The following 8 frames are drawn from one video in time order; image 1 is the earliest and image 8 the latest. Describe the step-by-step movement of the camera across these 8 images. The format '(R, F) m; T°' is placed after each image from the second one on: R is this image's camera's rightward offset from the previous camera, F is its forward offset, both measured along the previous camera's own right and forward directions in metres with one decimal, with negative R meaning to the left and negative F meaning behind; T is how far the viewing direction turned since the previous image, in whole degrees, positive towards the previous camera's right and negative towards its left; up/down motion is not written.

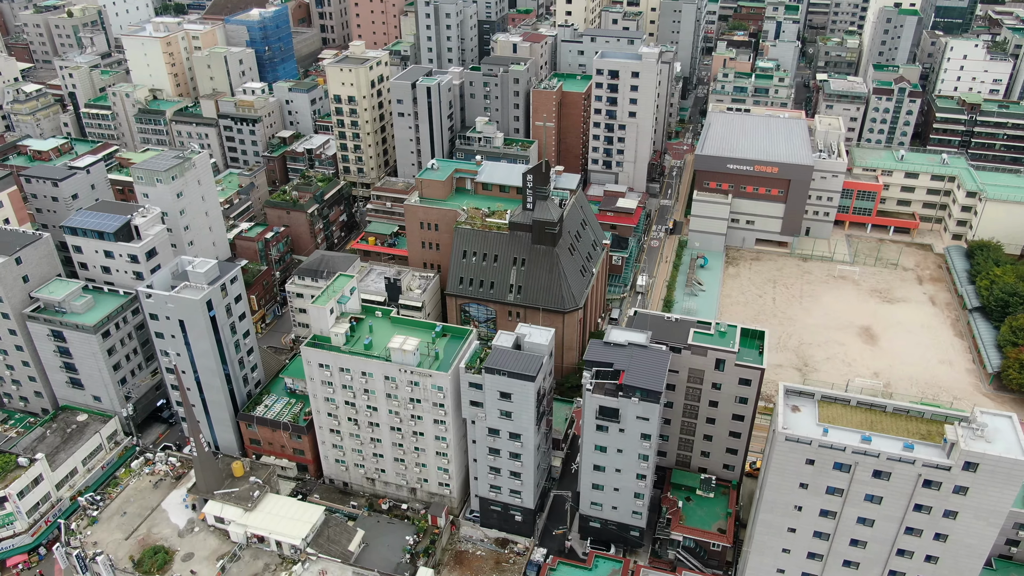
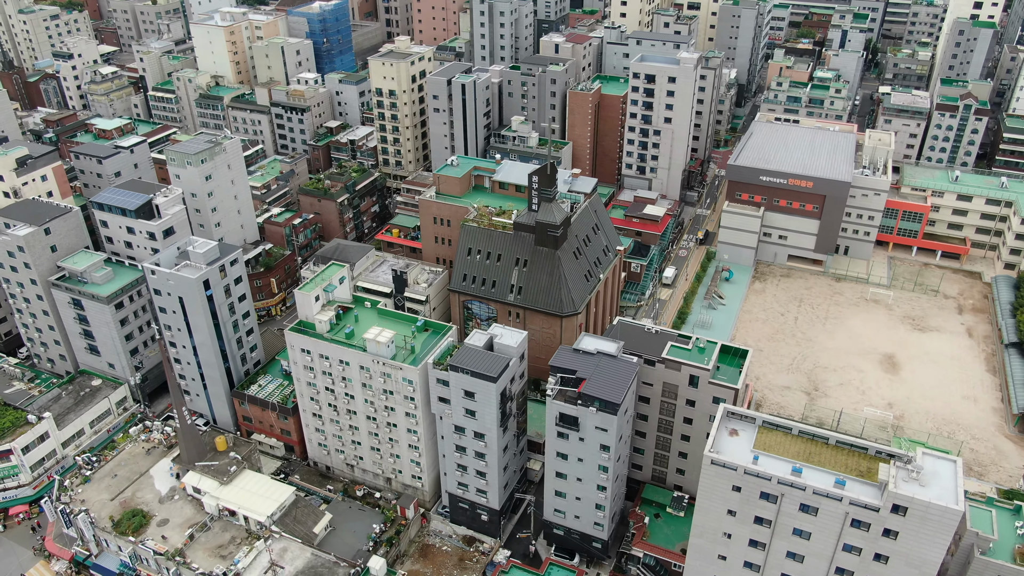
(+7.3, +0.4) m; -6°
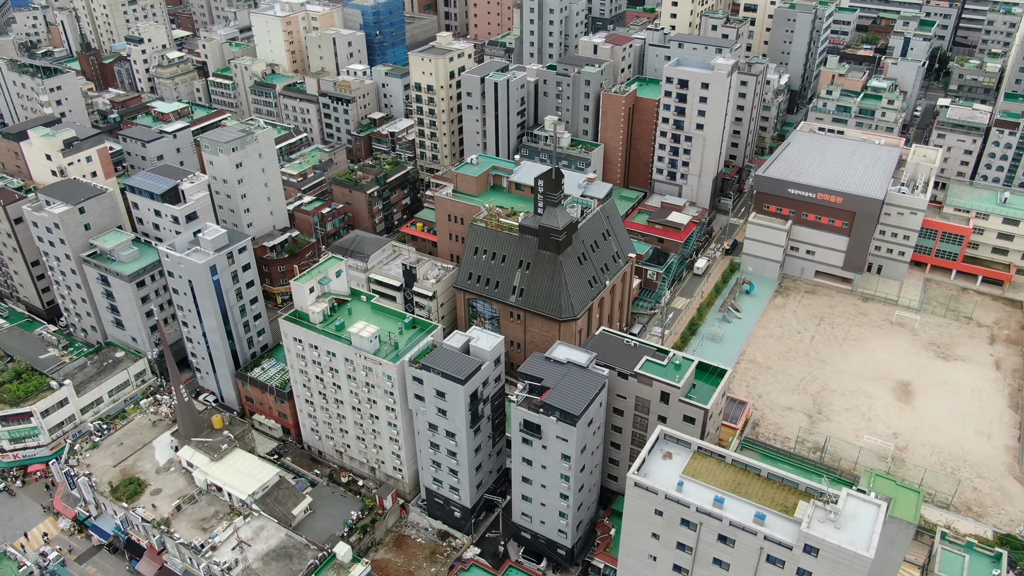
(+6.6, -0.3) m; -6°
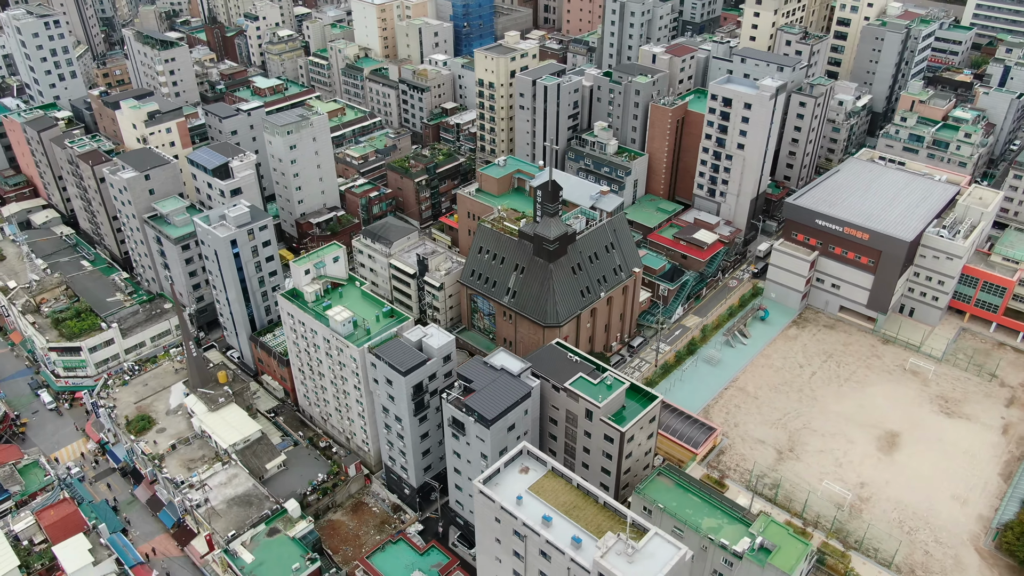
(+12.9, -2.6) m; -10°
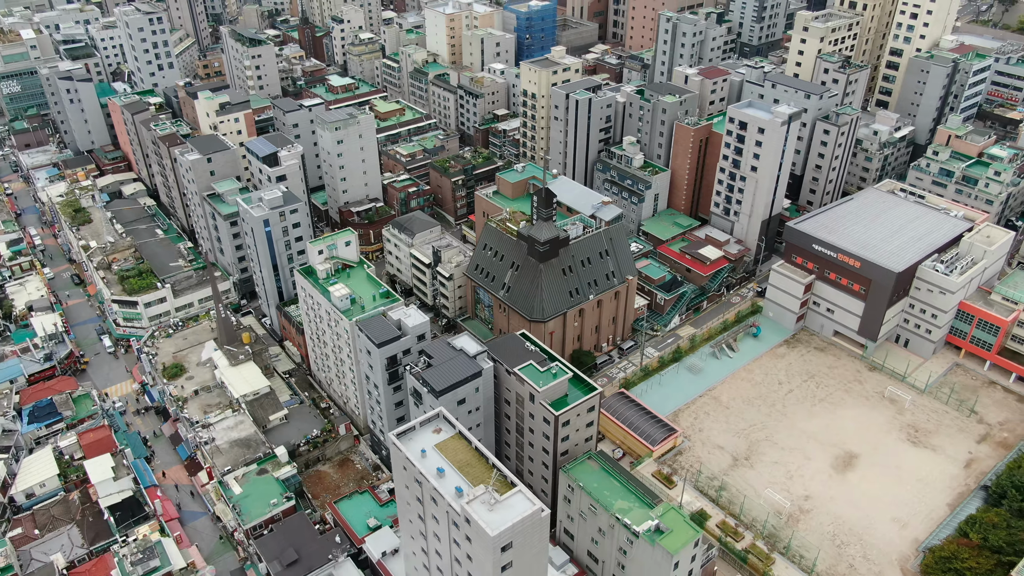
(+10.7, -6.1) m; -7°
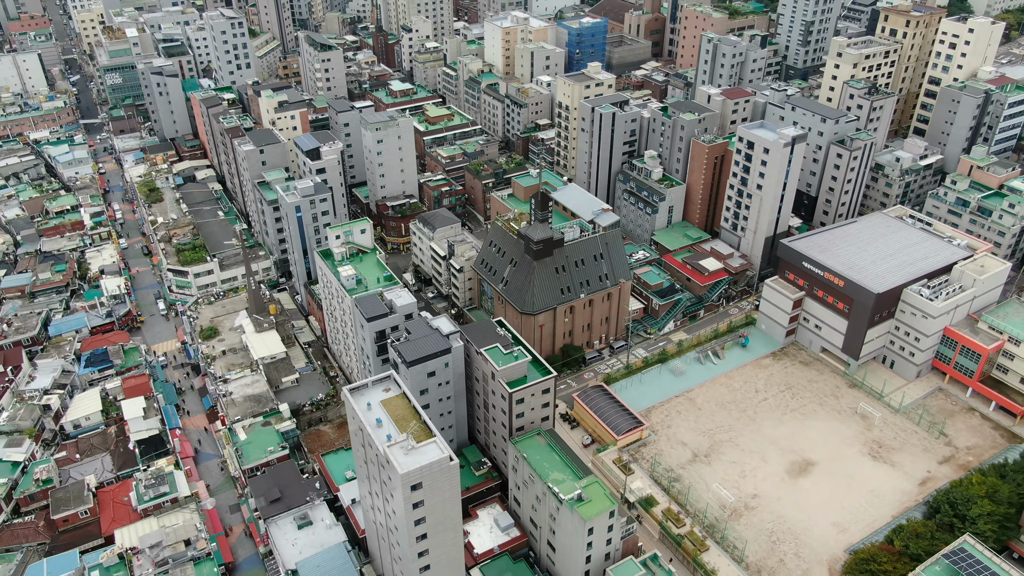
(+10.3, -6.5) m; -7°
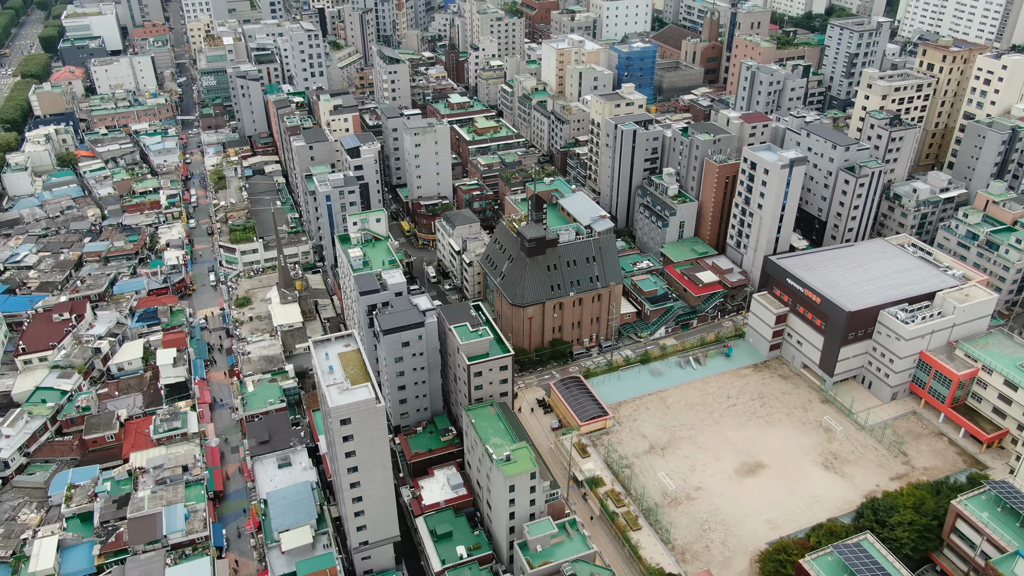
(+12.5, -6.6) m; -7°
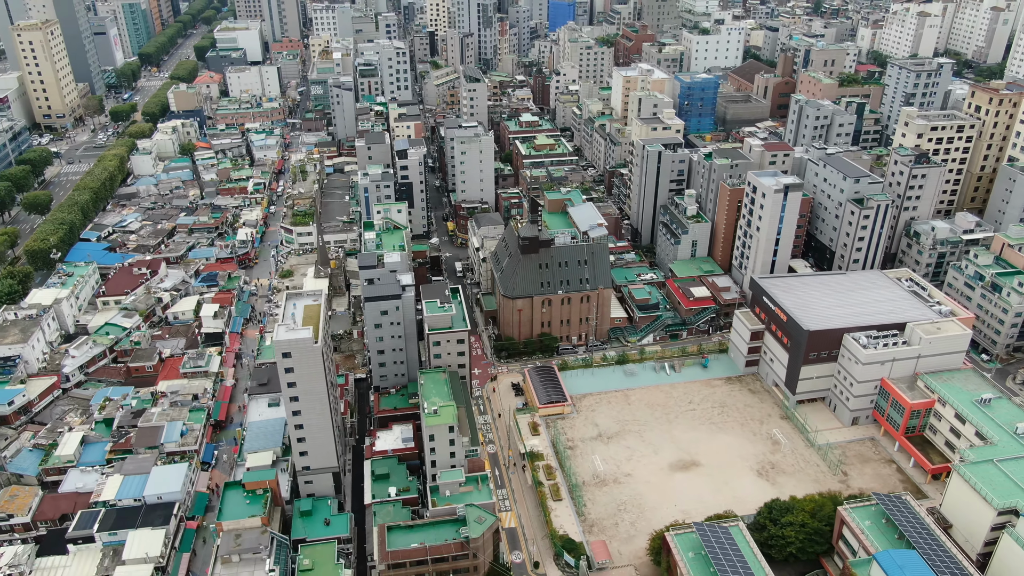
(+18.7, -7.2) m; -10°
